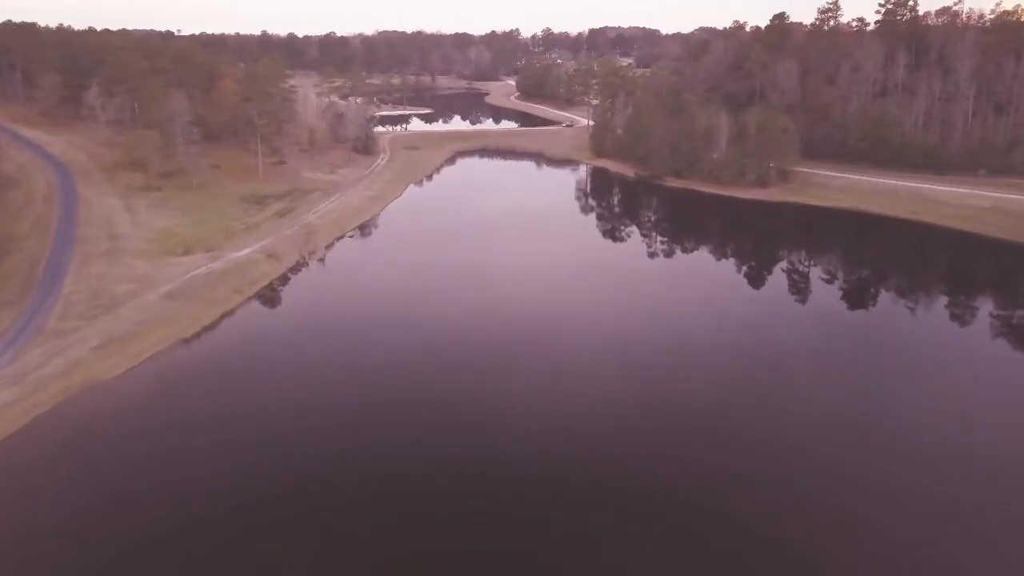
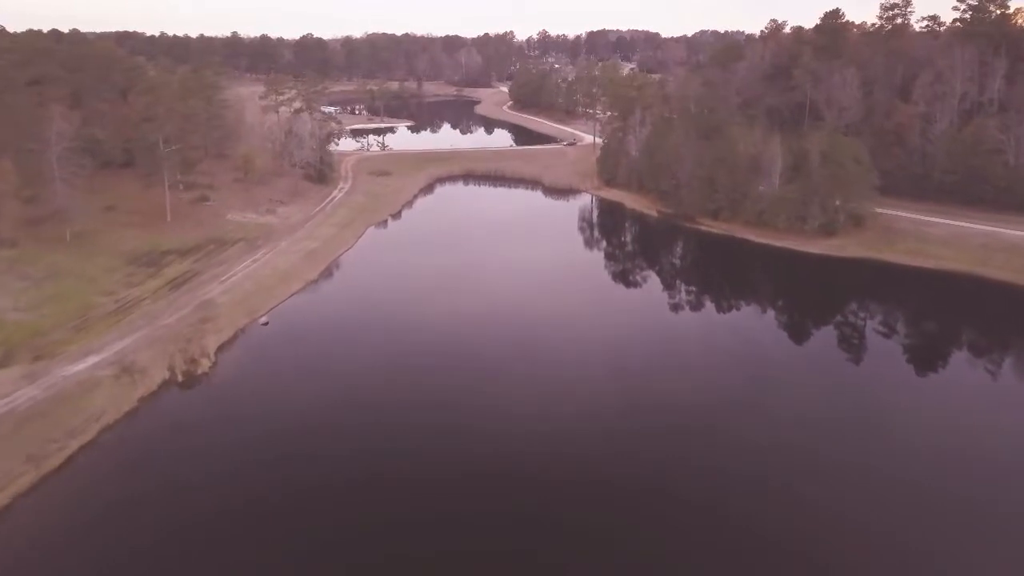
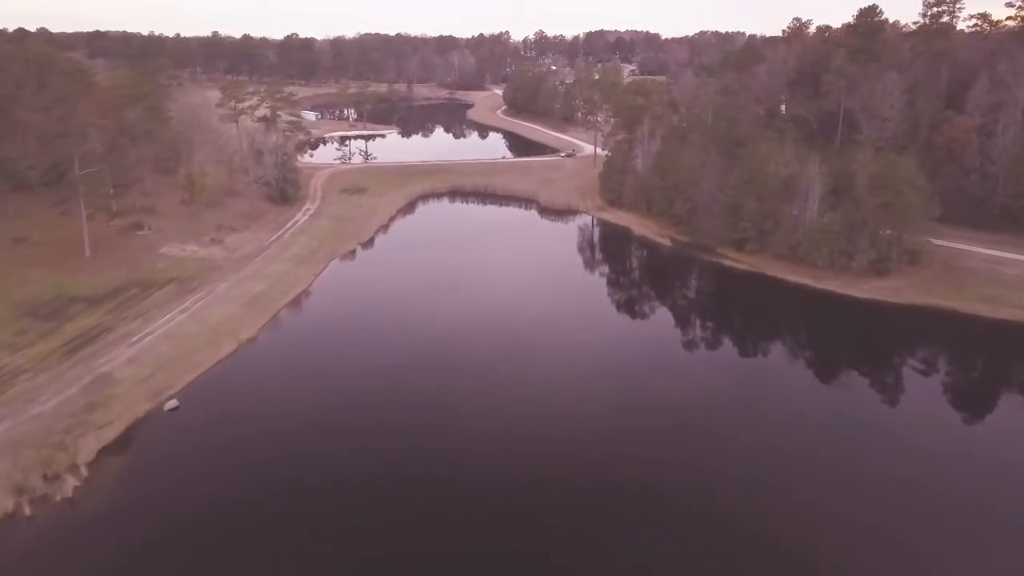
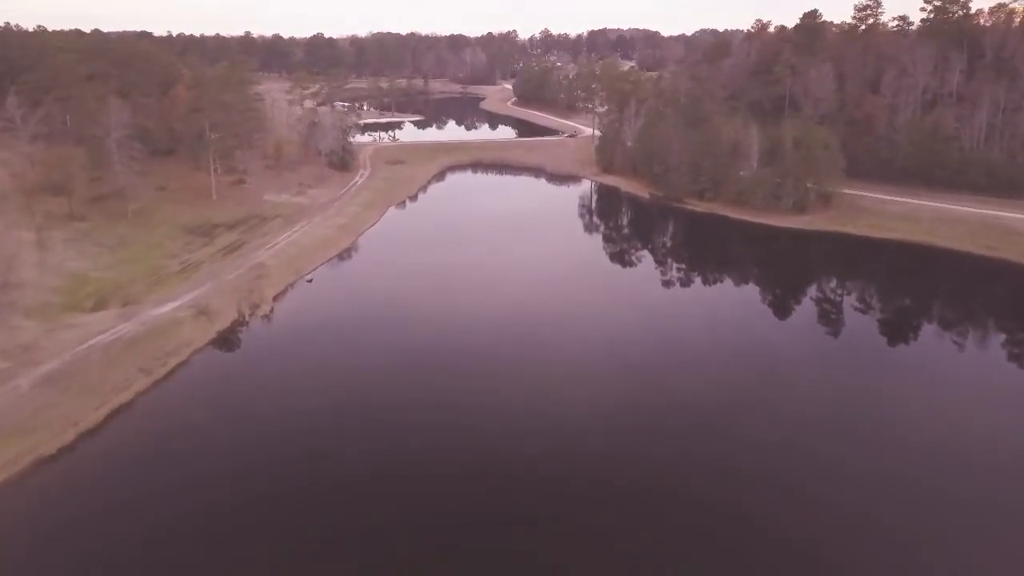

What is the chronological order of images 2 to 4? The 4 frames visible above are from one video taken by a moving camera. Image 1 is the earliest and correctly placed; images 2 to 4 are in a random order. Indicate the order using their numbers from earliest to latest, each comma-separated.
4, 2, 3
